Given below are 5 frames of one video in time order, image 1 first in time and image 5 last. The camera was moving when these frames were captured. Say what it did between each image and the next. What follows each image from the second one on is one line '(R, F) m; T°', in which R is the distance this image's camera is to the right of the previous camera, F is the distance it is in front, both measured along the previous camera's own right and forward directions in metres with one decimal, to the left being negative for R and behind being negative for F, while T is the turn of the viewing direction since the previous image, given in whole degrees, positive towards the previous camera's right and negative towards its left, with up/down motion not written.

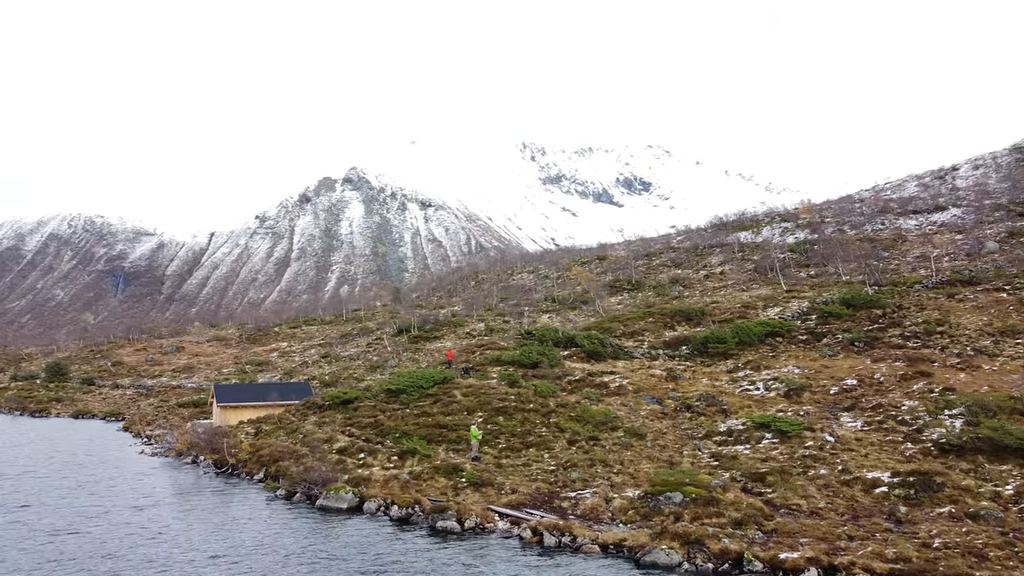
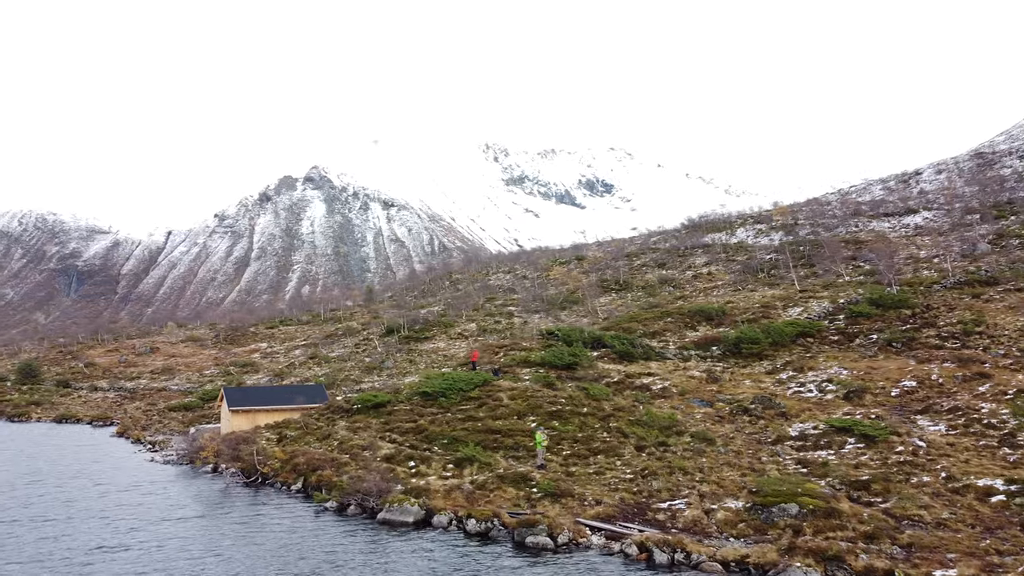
(-4.4, +2.3) m; +3°
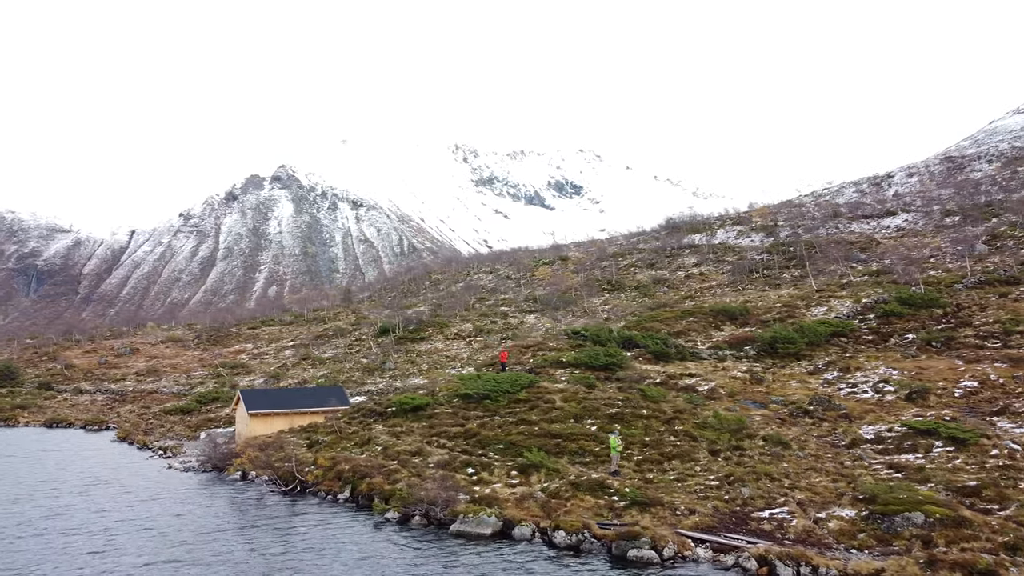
(-4.0, +2.0) m; +2°
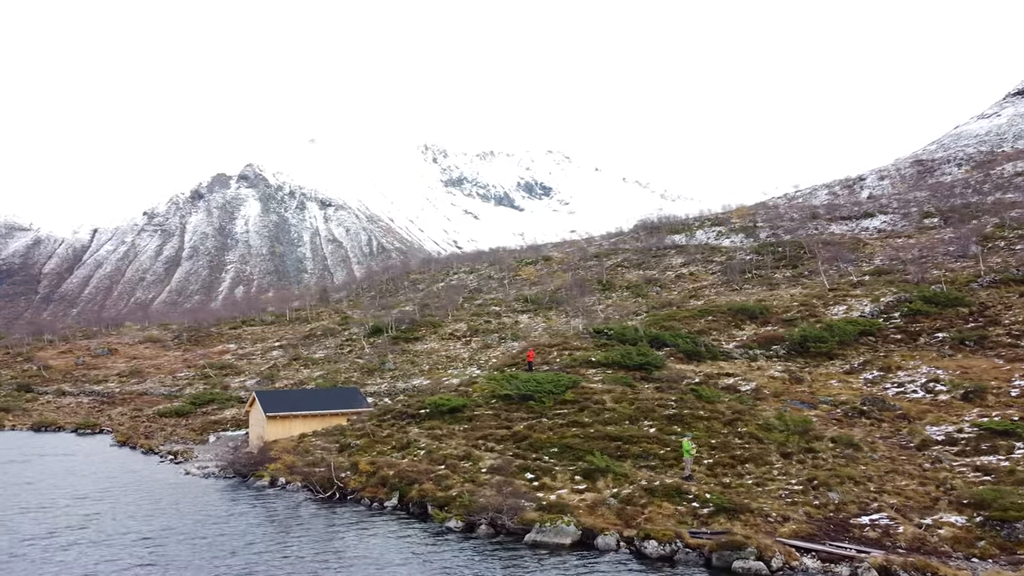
(-3.6, +1.8) m; +2°
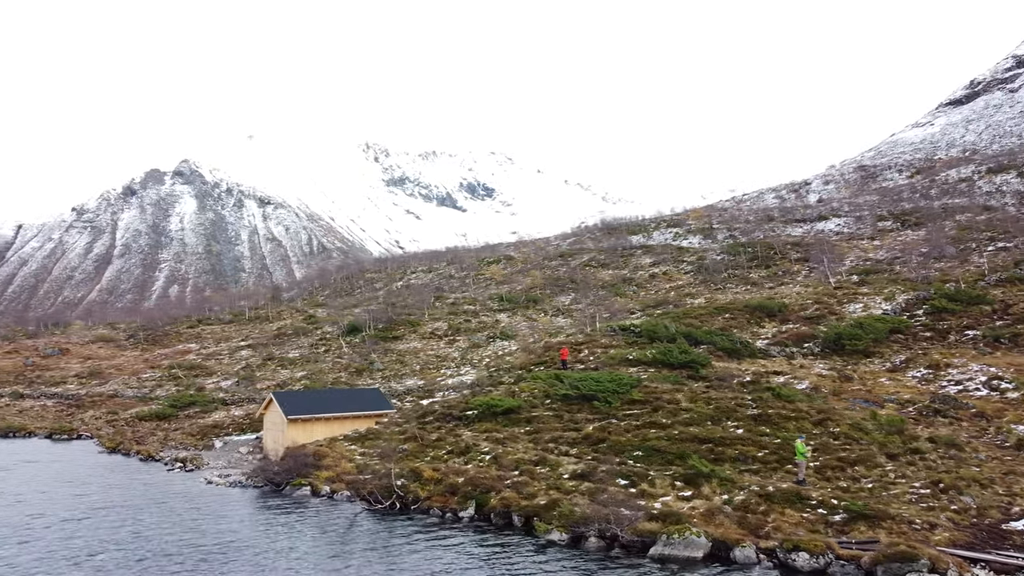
(-5.4, +2.8) m; +4°
